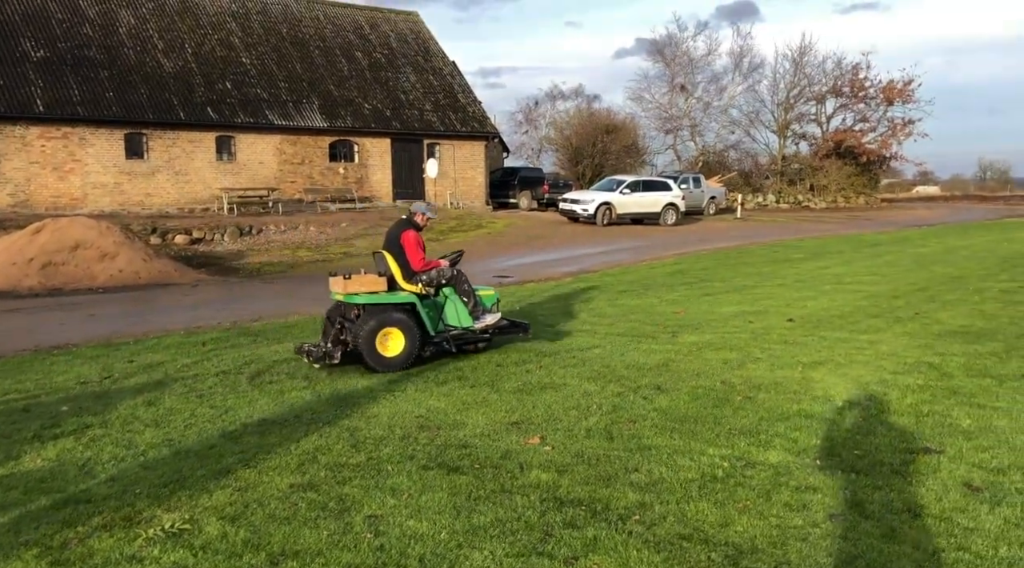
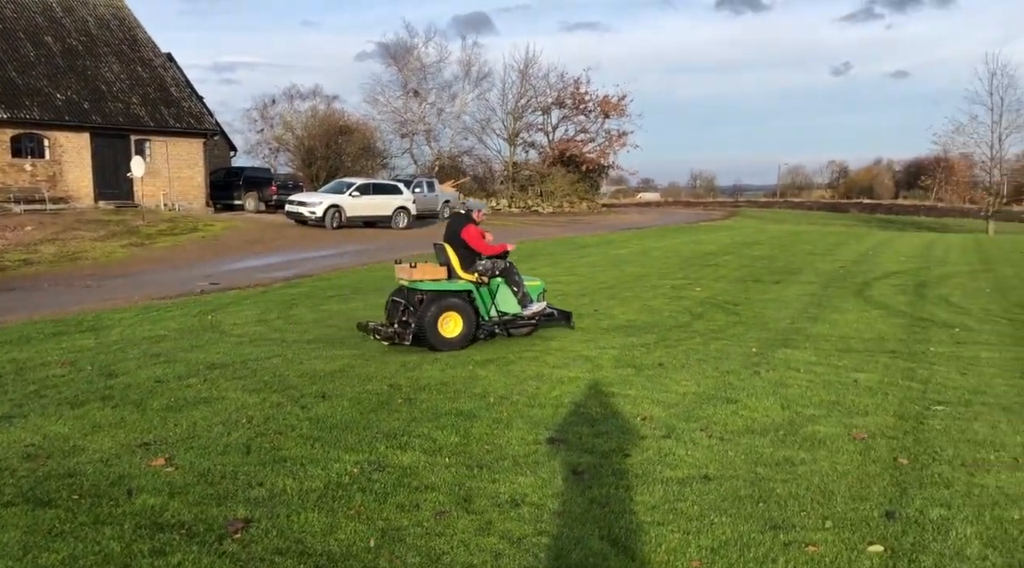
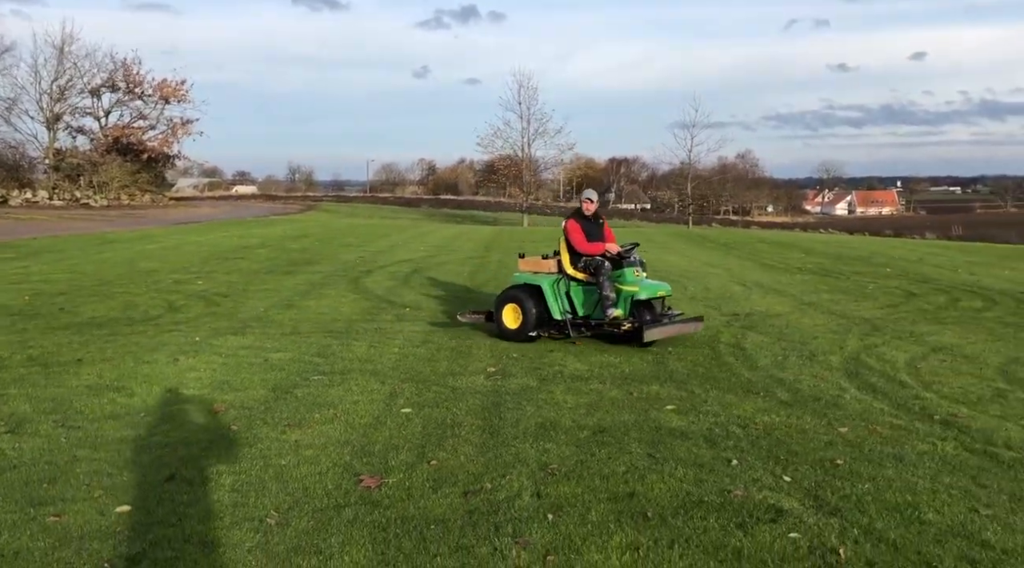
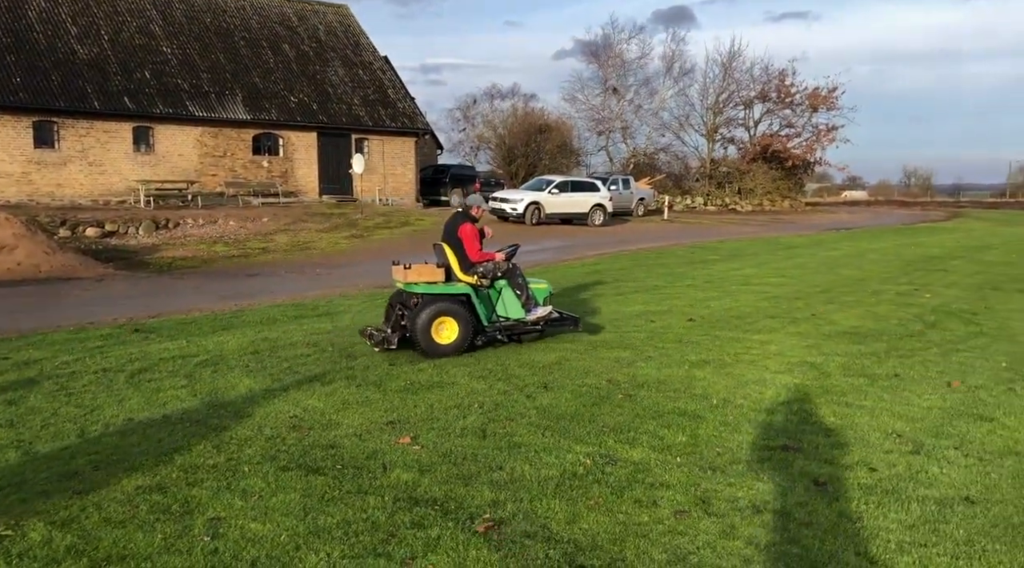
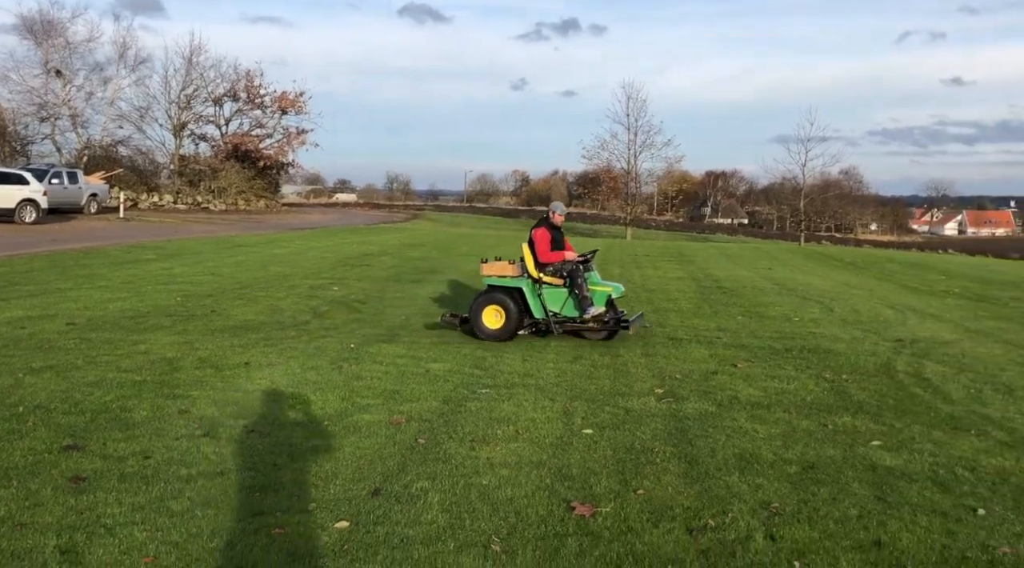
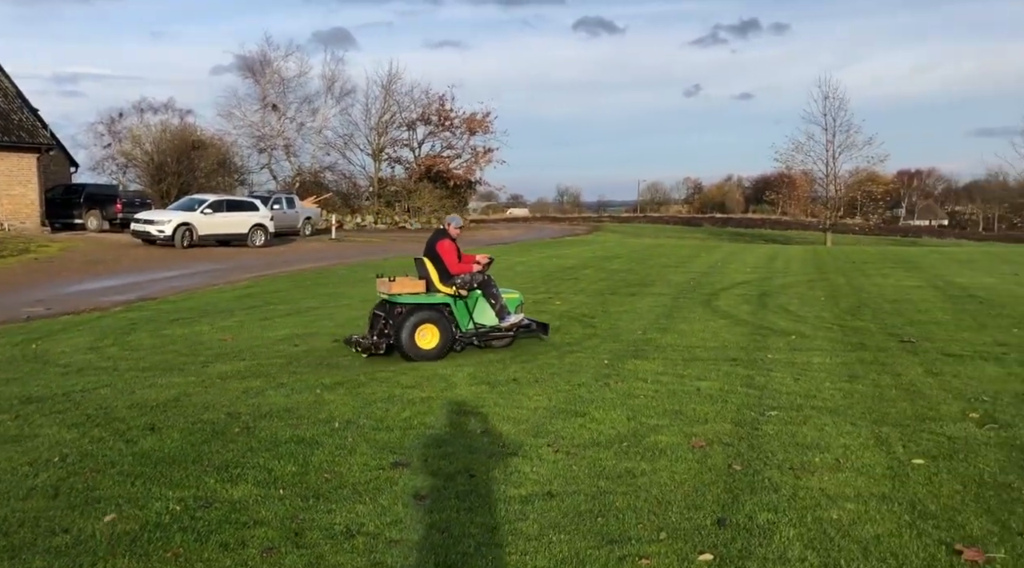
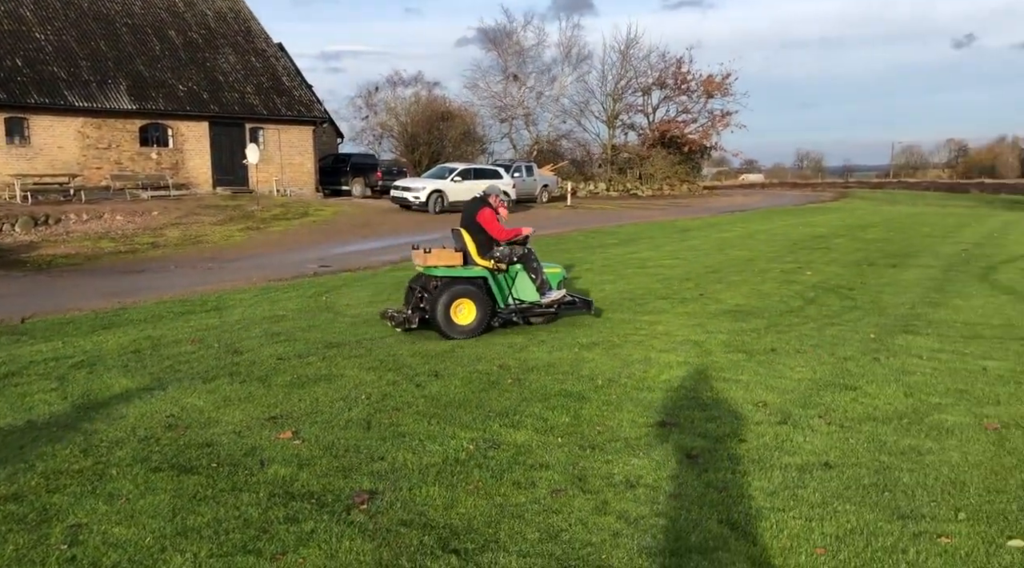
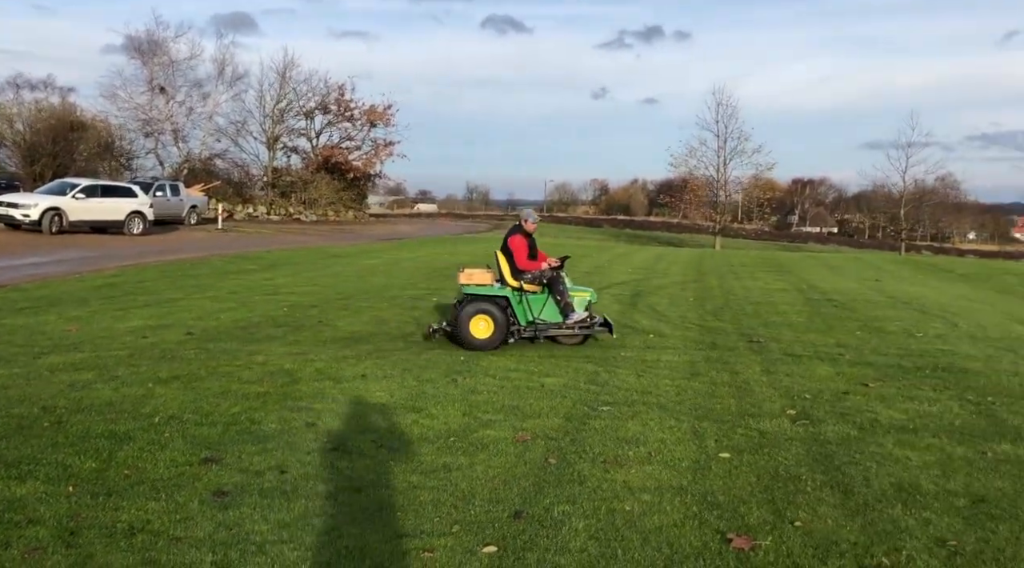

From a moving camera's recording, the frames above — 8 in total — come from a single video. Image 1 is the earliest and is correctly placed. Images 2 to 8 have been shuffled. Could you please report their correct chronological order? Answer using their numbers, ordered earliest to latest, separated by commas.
4, 7, 2, 6, 8, 5, 3
